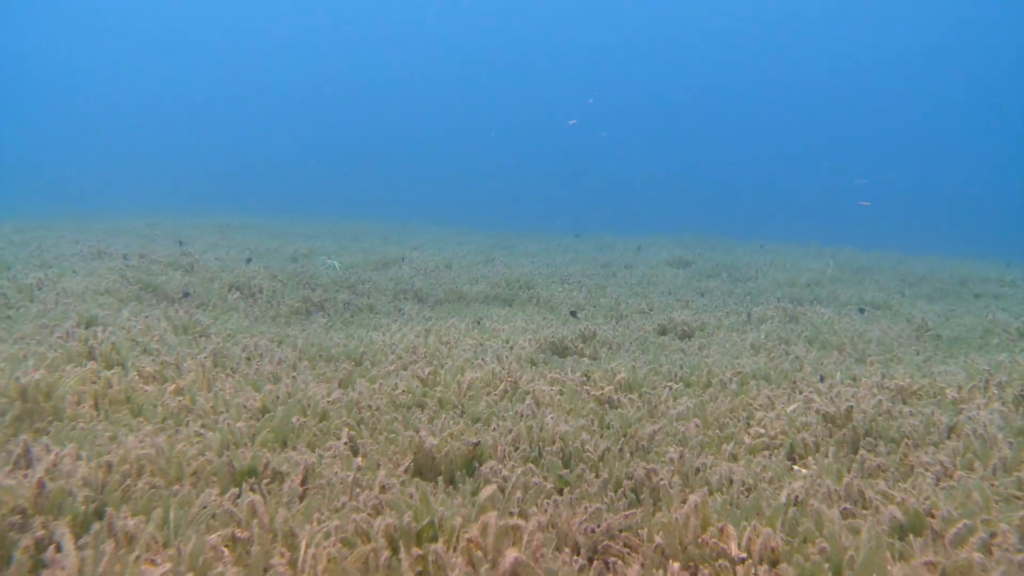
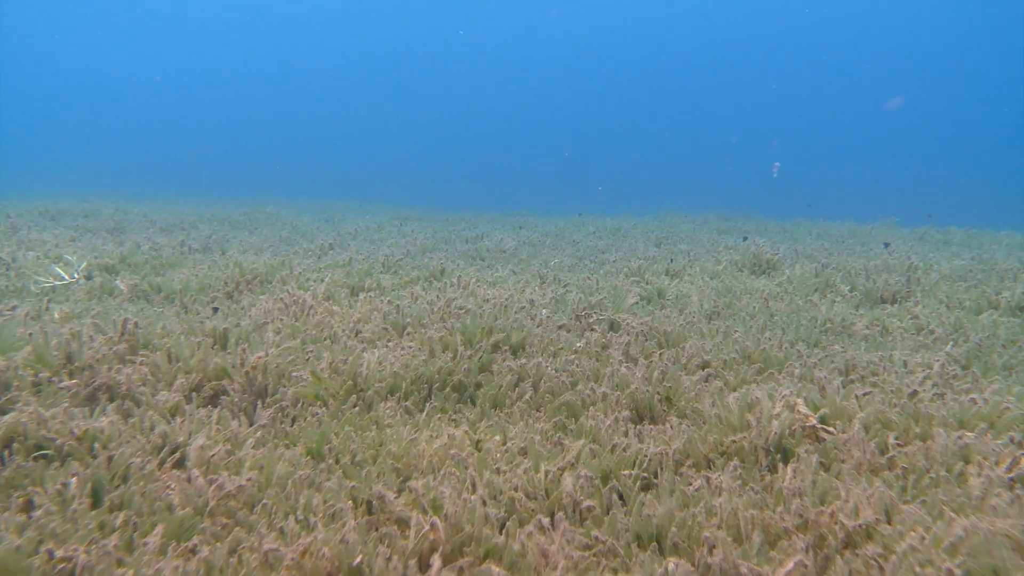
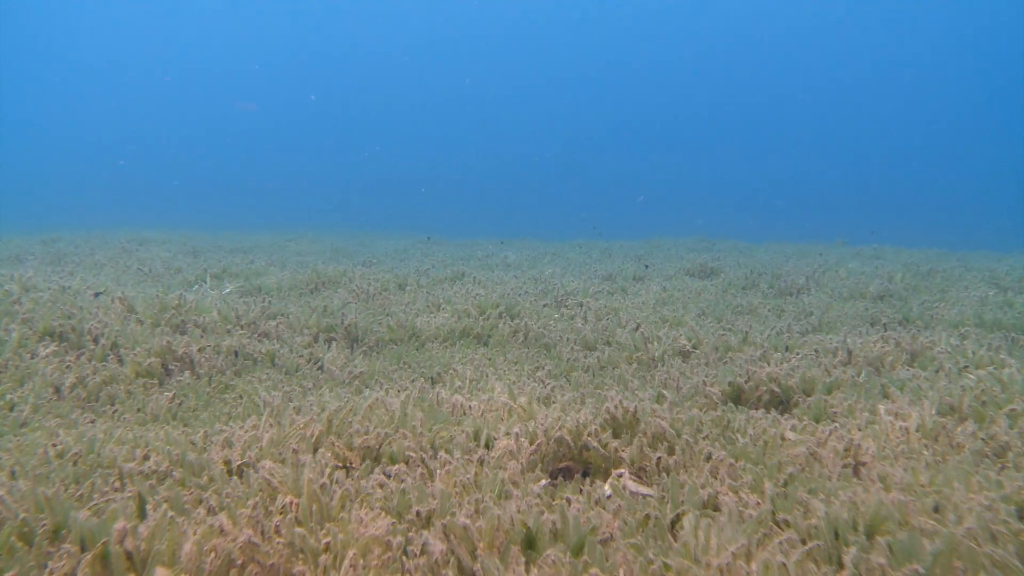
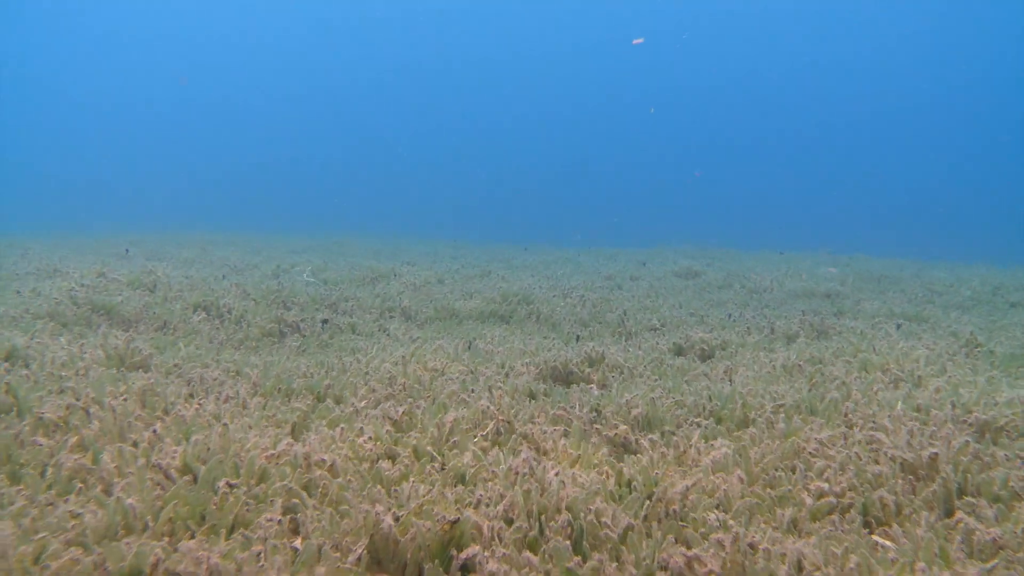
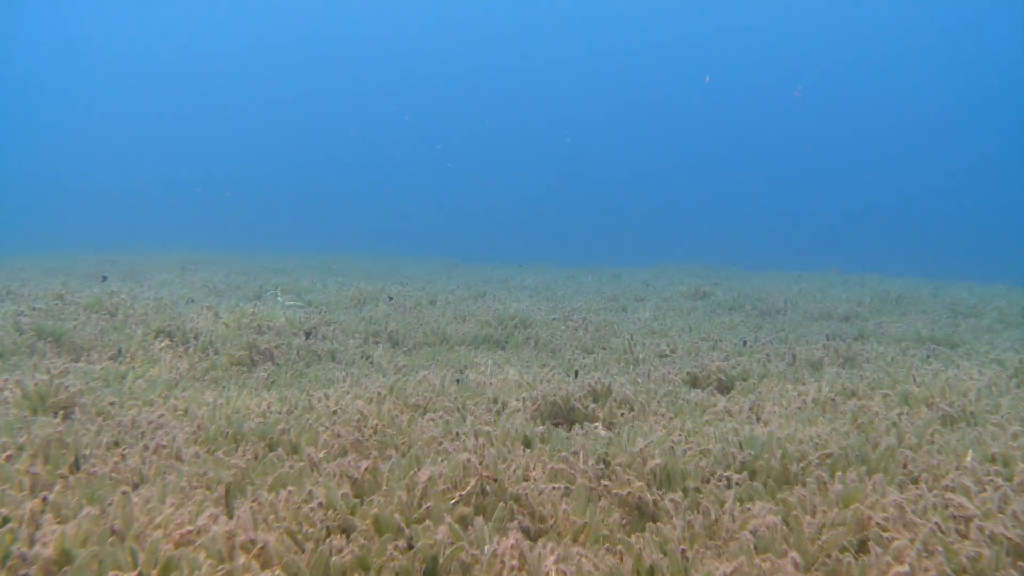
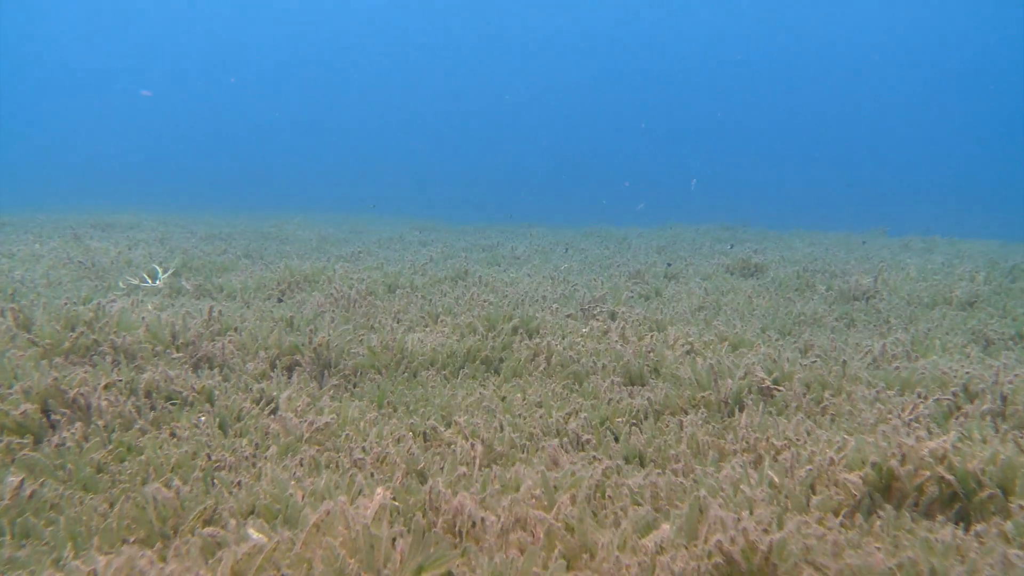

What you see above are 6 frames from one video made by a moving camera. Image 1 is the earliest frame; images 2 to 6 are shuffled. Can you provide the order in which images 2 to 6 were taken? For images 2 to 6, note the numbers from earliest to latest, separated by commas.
4, 5, 3, 6, 2
